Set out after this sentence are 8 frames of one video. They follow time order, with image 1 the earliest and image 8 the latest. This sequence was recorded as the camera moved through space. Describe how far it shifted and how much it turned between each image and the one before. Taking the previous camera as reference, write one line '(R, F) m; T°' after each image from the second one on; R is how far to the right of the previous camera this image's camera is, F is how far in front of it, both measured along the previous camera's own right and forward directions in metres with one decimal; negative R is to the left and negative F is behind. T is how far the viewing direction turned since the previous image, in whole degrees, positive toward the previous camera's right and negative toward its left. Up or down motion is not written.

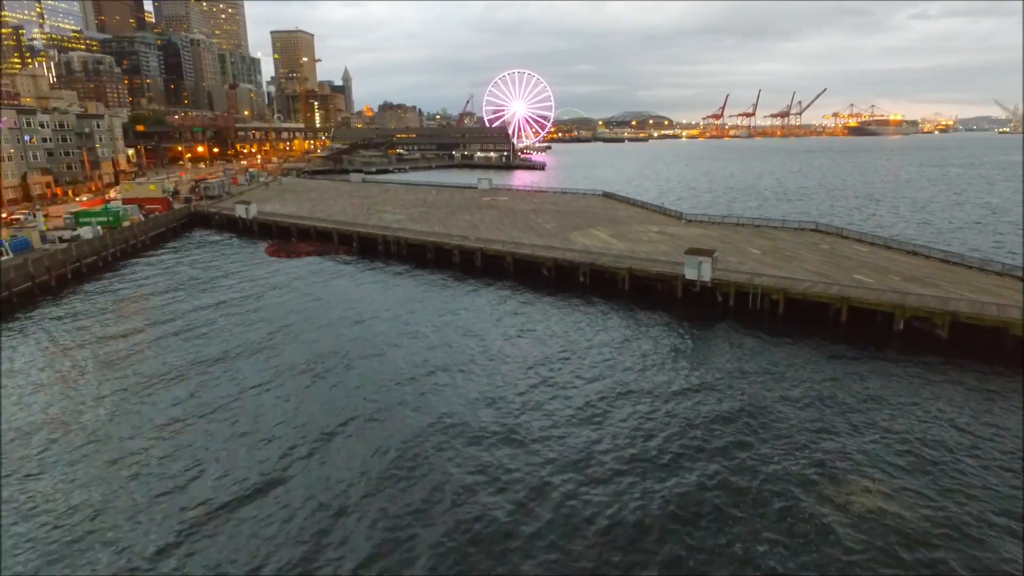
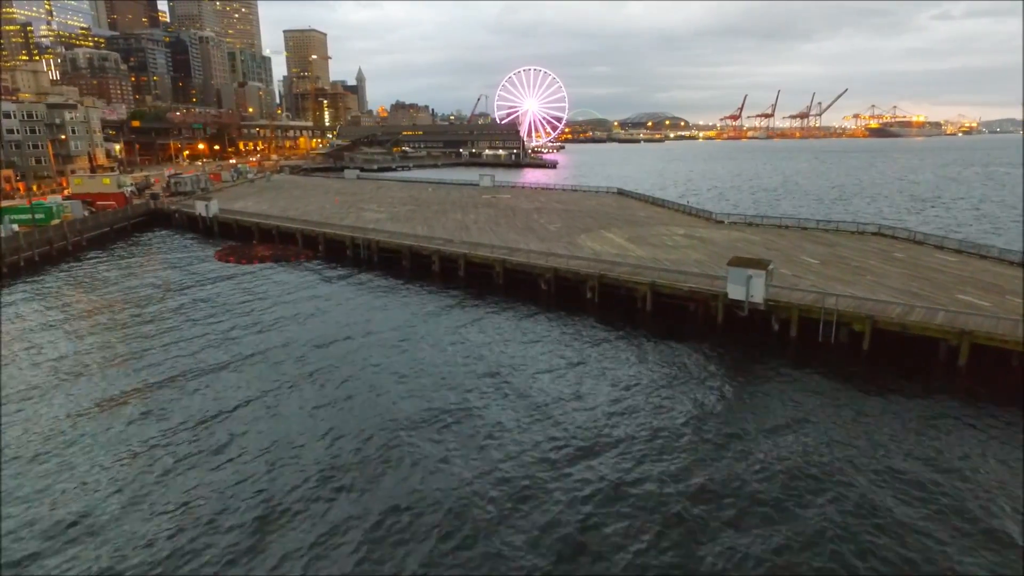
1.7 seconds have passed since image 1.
(+1.3, +8.4) m; -1°
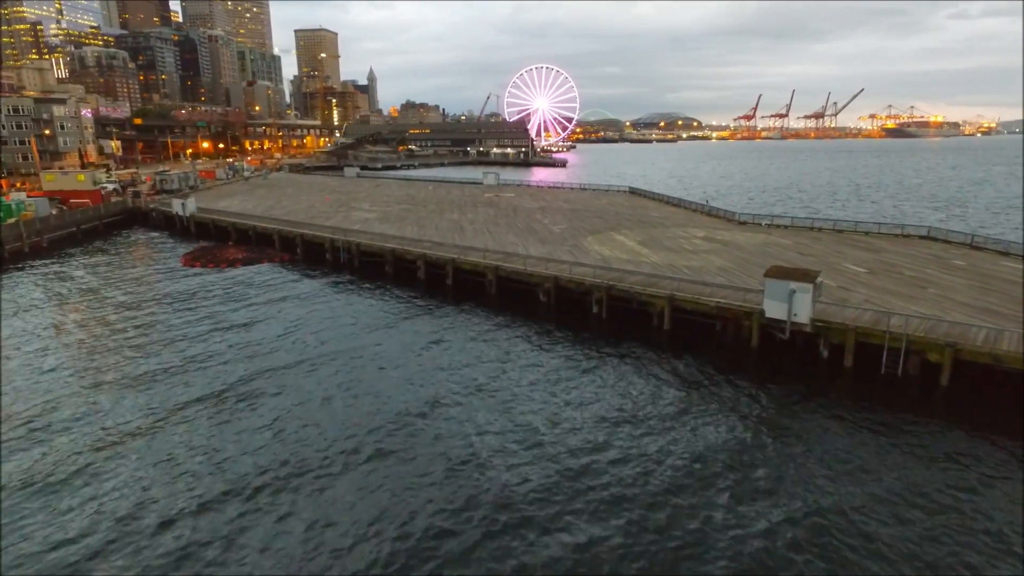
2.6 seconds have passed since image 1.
(+0.7, +4.4) m; -1°
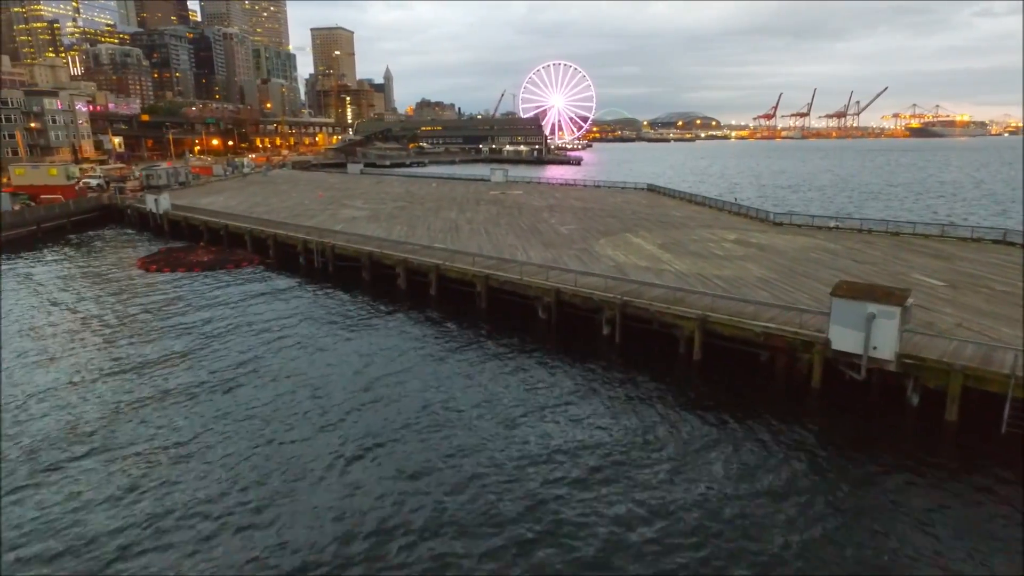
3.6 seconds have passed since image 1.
(+0.8, +4.9) m; -1°
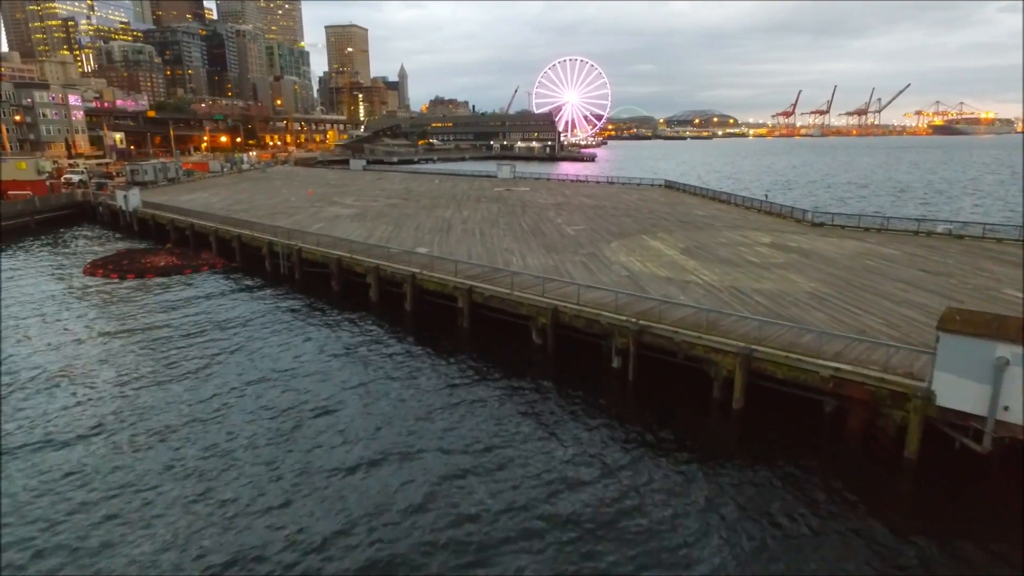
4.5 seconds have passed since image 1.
(+0.8, +4.4) m; -1°
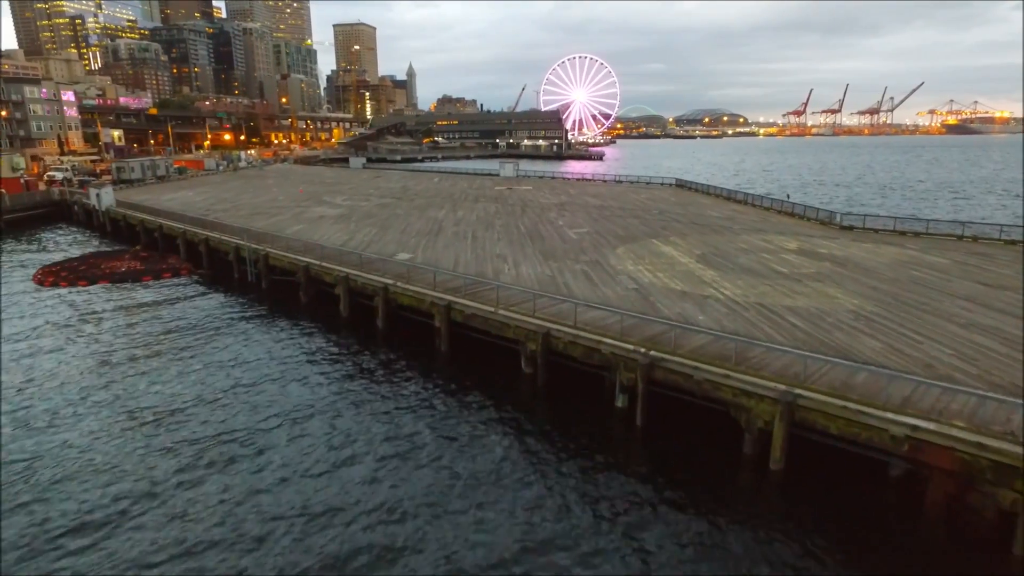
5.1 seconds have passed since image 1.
(+0.6, +2.9) m; -1°
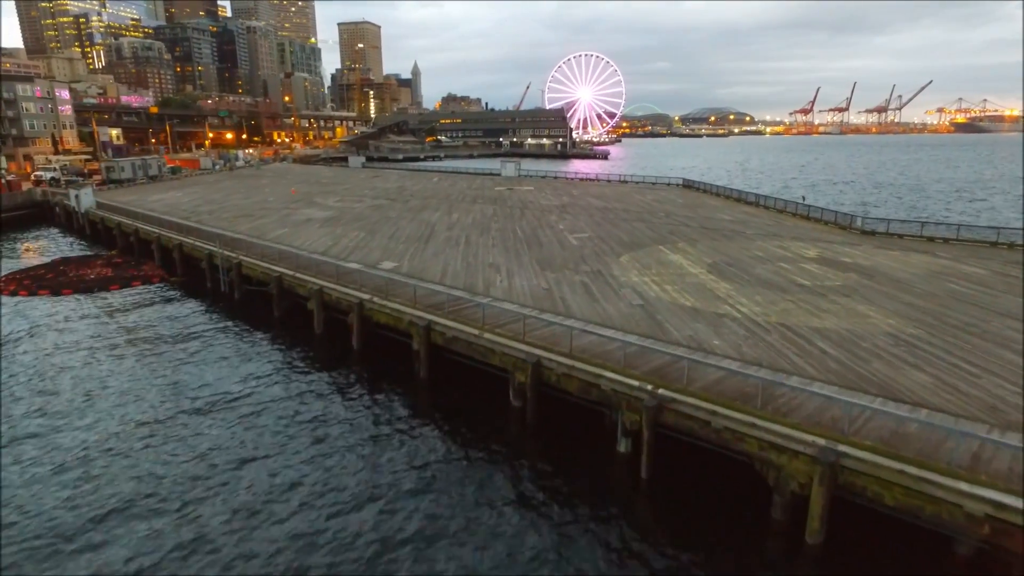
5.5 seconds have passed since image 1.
(+0.4, +1.9) m; 0°
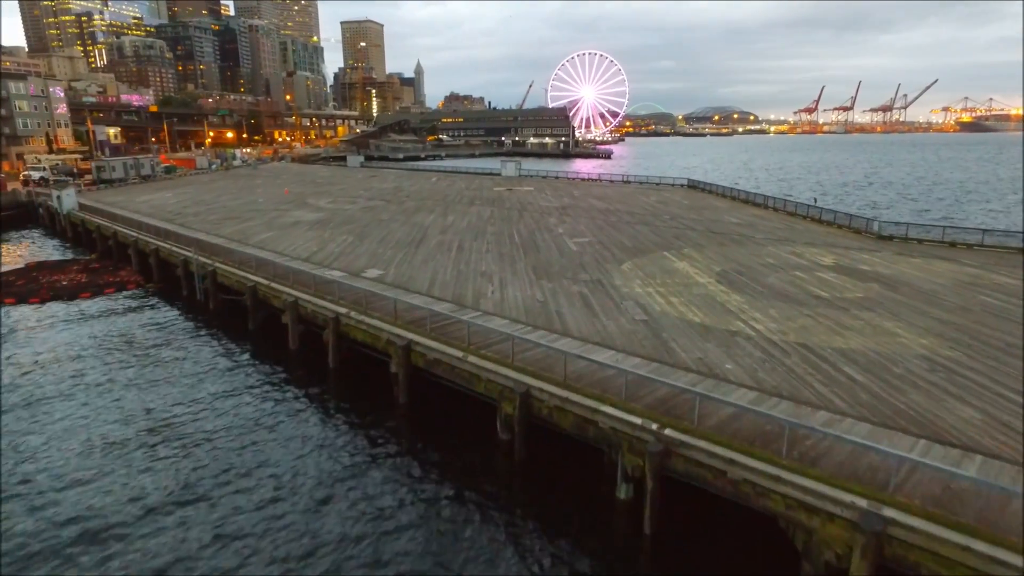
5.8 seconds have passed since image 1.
(+0.3, +1.4) m; 0°
